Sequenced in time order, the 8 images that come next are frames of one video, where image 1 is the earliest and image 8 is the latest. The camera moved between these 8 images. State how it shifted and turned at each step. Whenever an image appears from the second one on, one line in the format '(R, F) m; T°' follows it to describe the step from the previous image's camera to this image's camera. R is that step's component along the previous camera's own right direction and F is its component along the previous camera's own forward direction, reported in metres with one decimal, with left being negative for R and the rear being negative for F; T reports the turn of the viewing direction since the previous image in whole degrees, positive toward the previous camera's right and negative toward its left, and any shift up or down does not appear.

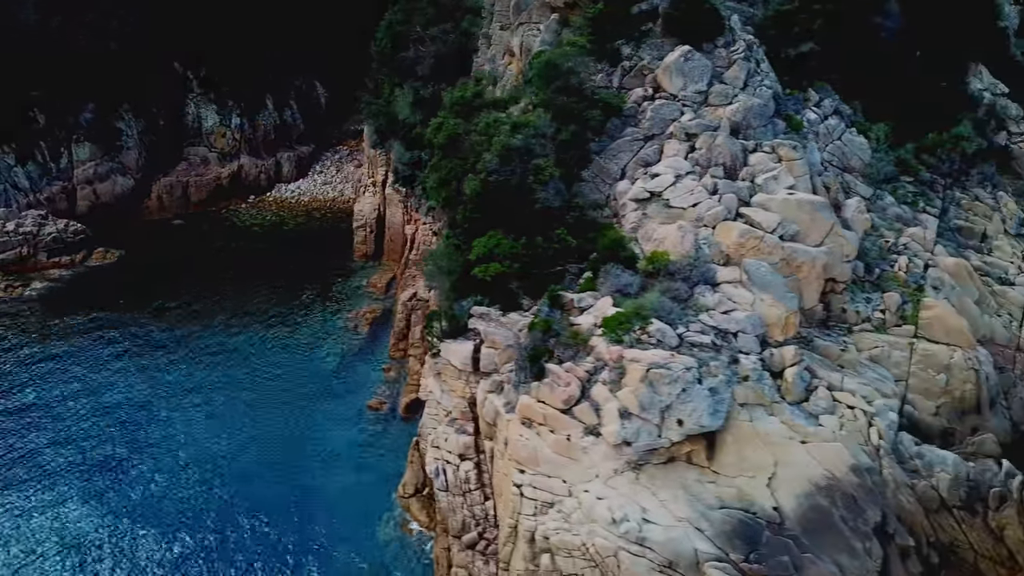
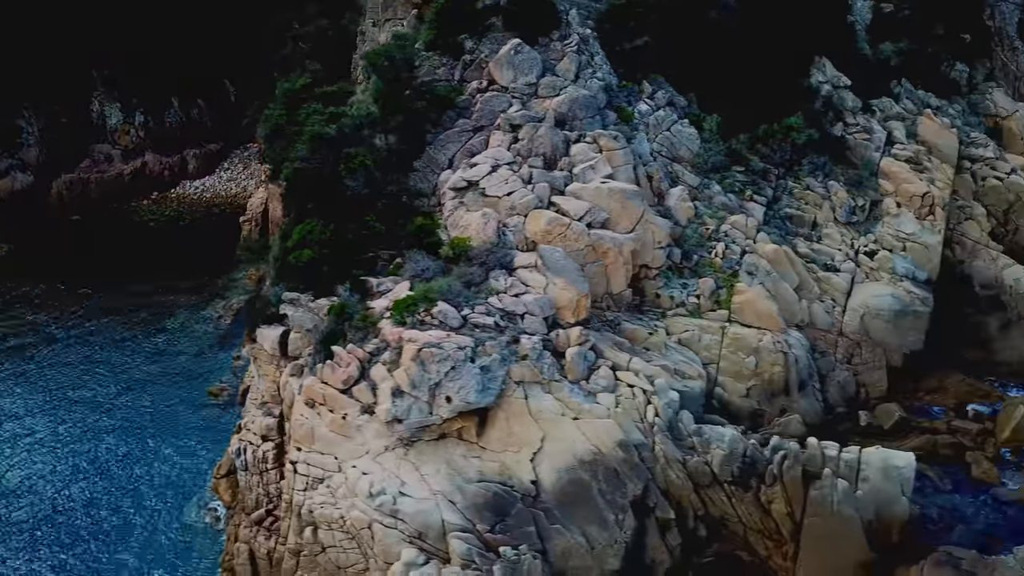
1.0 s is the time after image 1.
(+4.4, -0.5) m; 0°
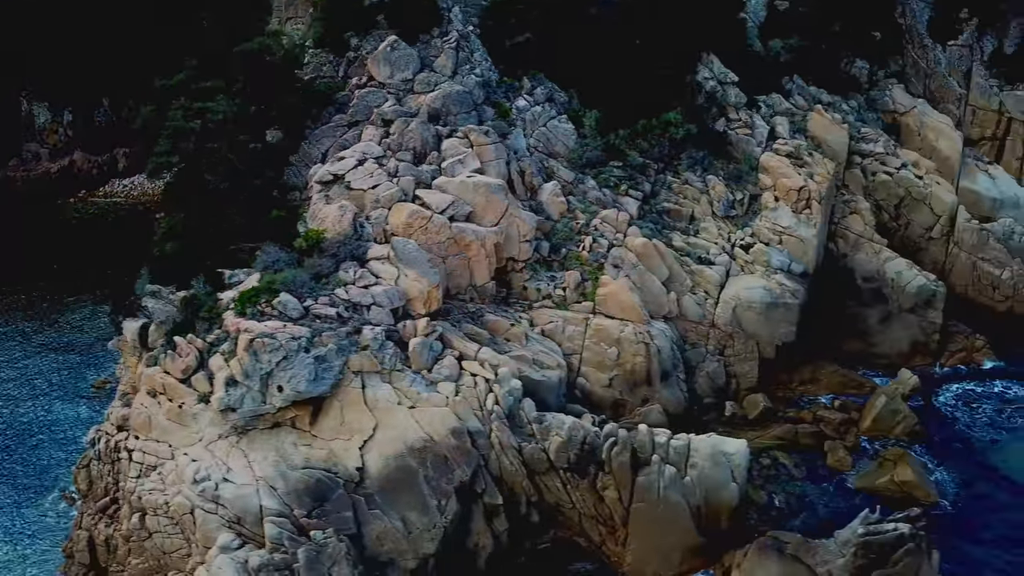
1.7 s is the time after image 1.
(+3.4, -0.3) m; 0°
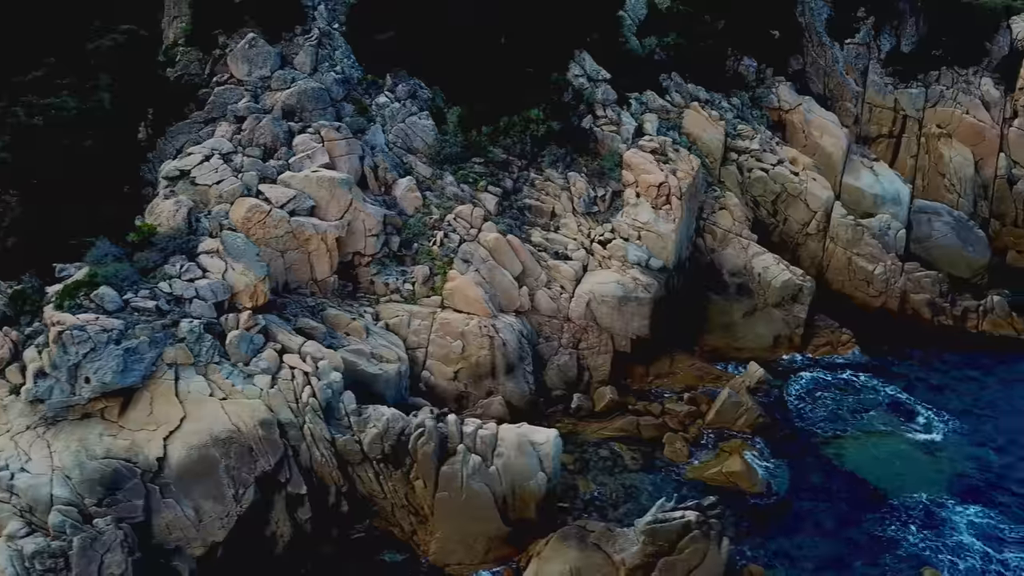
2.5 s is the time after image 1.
(+4.0, -0.2) m; 0°
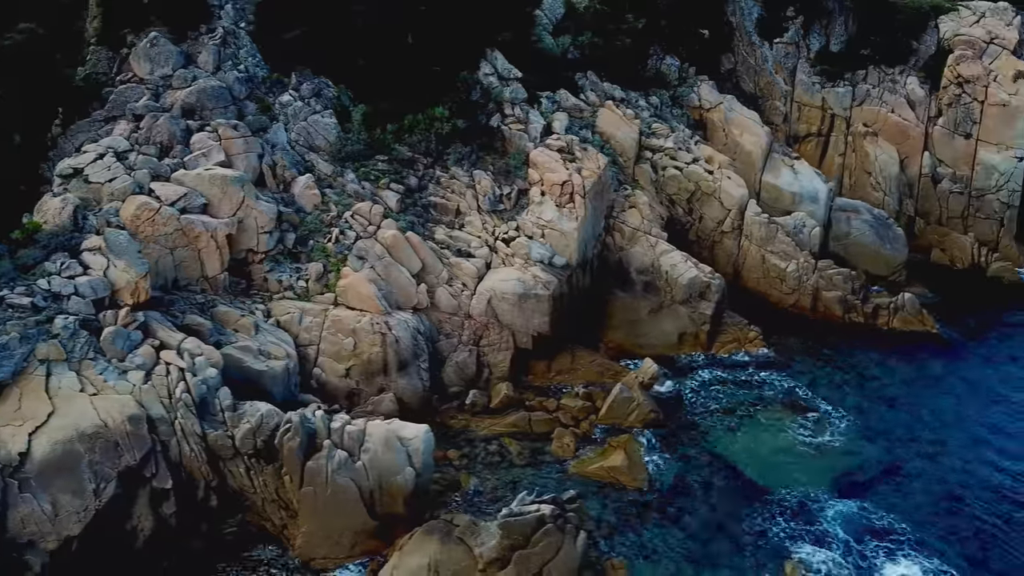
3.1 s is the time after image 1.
(+2.8, -0.2) m; 0°
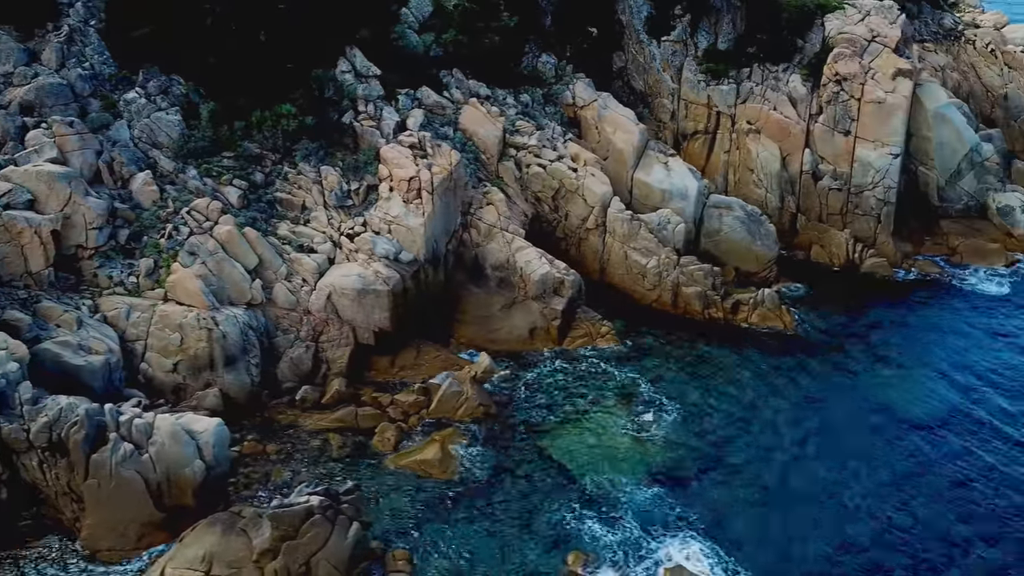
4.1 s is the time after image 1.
(+4.5, -0.2) m; 0°
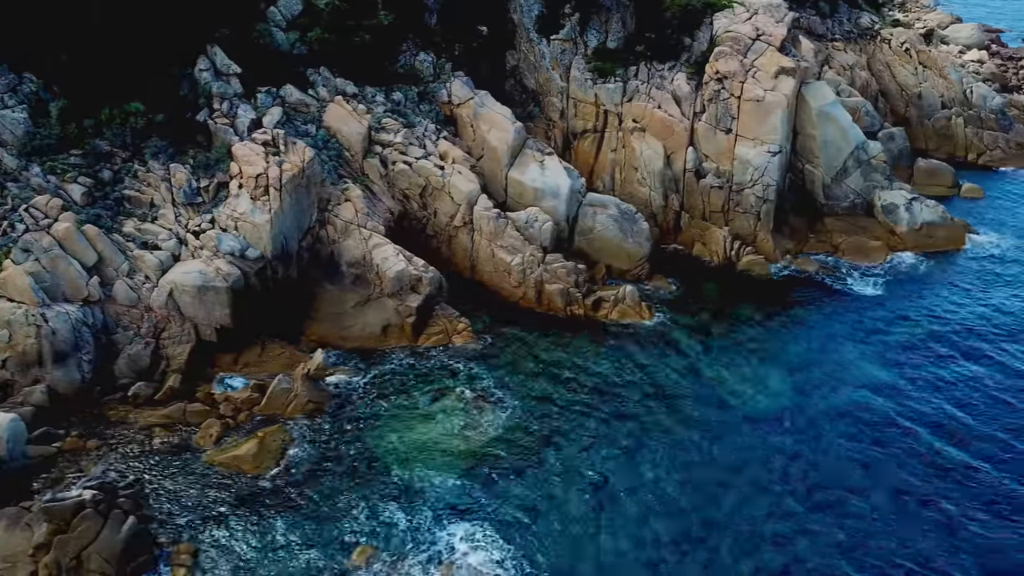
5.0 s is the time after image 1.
(+4.5, -0.1) m; 0°
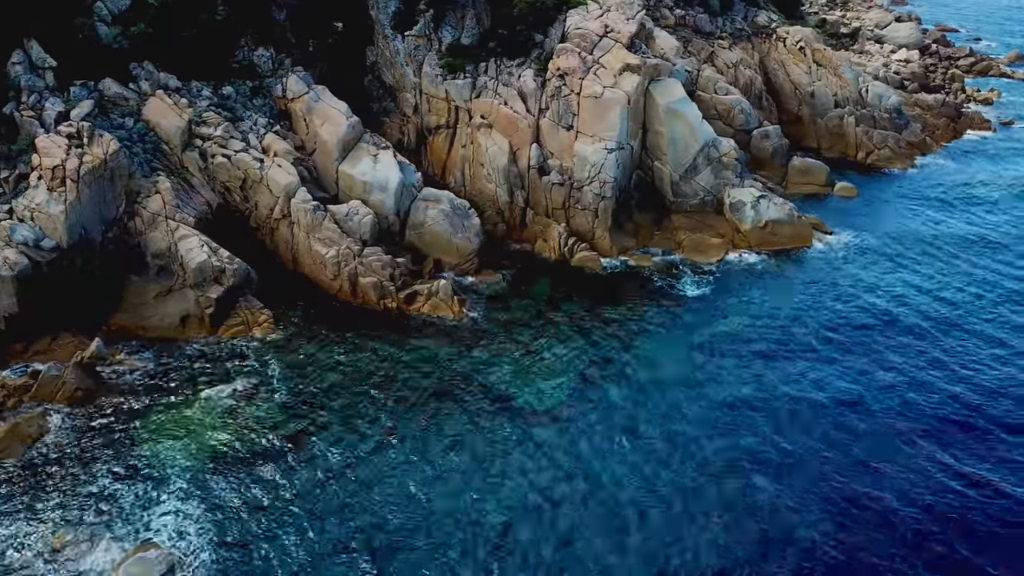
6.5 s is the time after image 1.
(+6.8, -0.2) m; -1°
